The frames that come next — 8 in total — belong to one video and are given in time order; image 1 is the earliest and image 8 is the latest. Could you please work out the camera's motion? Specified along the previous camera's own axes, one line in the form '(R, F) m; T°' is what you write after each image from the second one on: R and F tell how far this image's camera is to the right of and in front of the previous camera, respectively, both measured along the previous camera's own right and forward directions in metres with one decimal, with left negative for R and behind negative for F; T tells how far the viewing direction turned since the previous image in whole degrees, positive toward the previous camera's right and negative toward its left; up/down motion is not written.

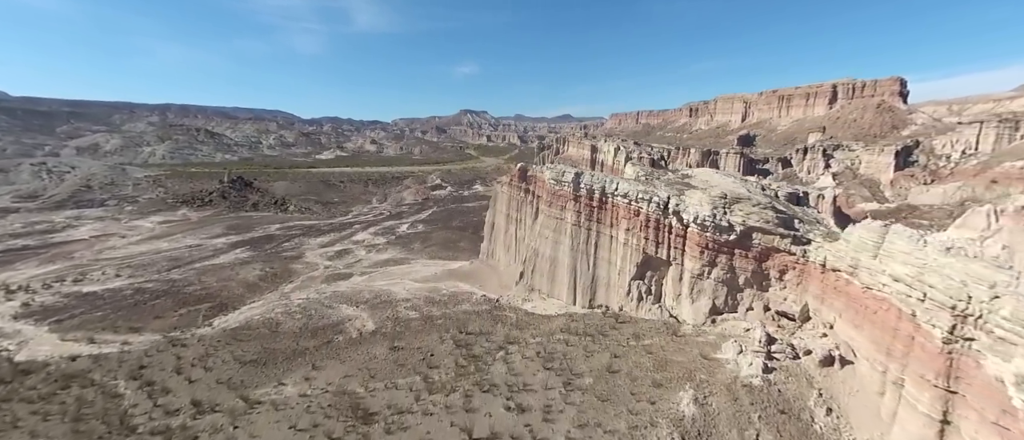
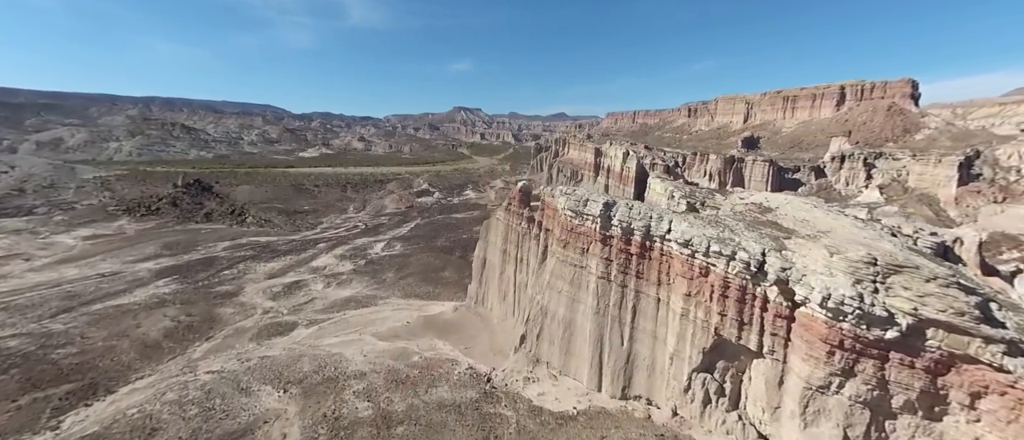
(-0.3, +7.6) m; +1°
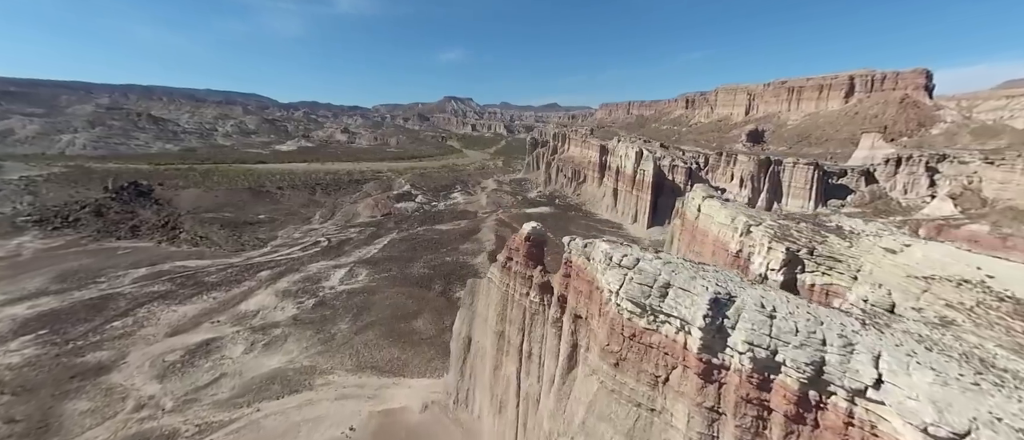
(-0.3, +8.4) m; +1°
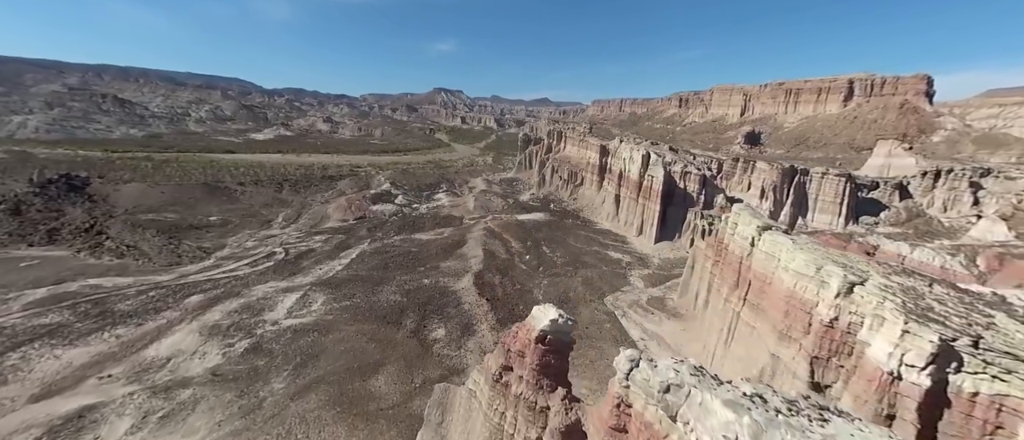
(-0.2, +5.5) m; +2°
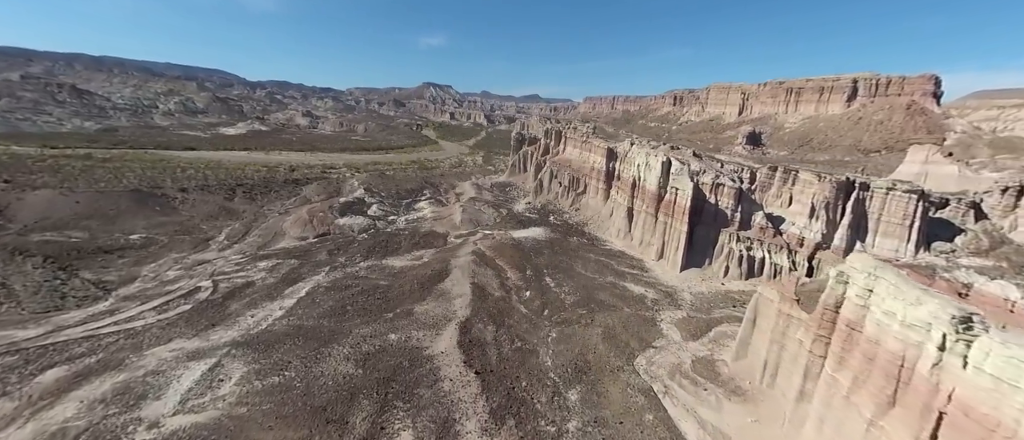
(-0.5, +7.3) m; +2°
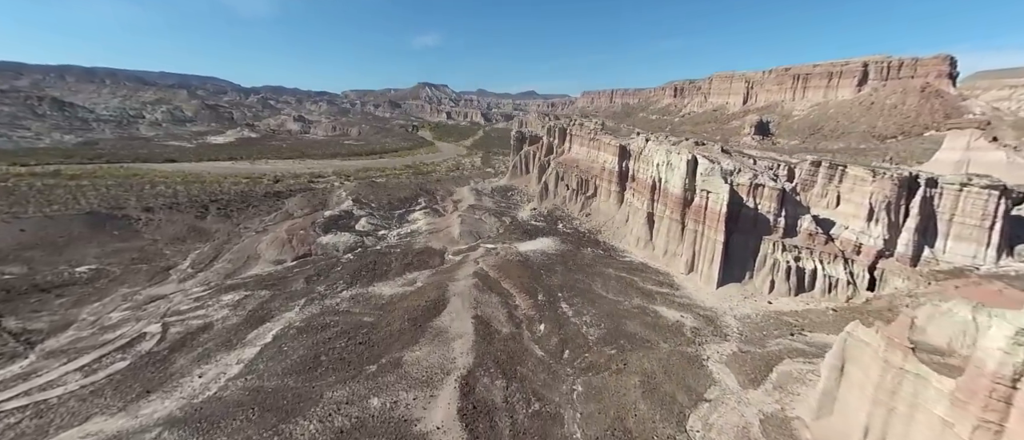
(-0.4, +4.6) m; 0°
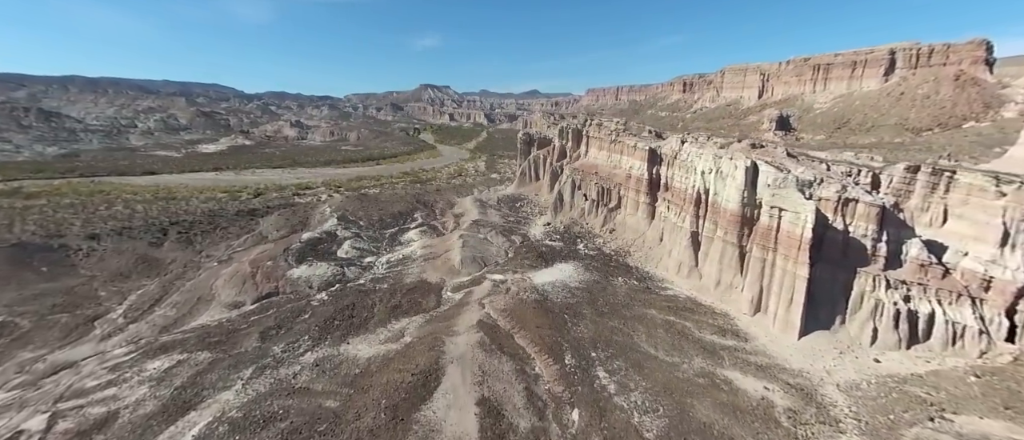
(-0.5, +6.4) m; -1°
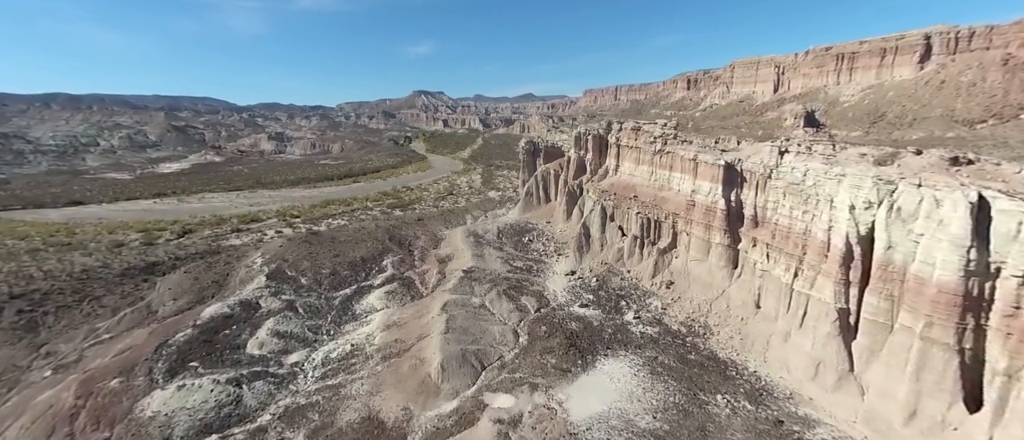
(-0.5, +11.9) m; 0°
